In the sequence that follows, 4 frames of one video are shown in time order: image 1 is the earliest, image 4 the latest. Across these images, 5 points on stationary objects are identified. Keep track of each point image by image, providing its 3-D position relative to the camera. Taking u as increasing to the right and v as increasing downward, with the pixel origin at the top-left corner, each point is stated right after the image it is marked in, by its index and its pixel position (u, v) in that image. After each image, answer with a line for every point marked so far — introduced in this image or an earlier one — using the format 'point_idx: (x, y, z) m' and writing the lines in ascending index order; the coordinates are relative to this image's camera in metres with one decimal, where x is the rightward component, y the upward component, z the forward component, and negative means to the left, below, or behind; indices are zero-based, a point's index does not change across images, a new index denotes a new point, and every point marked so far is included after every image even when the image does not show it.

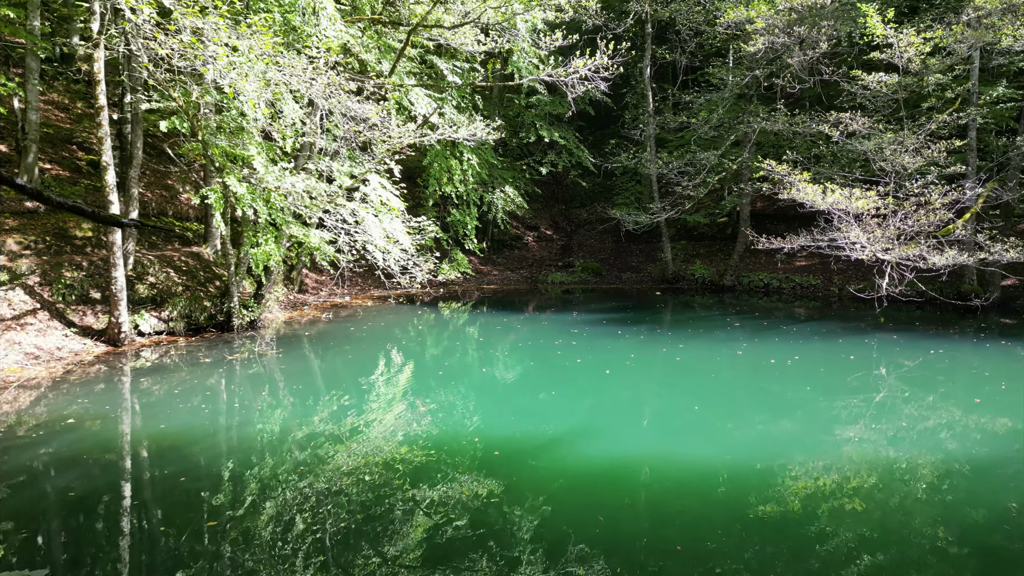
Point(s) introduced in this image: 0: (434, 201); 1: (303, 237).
0: (-1.7, +1.9, +15.6) m
1: (-3.0, +0.7, +10.1) m
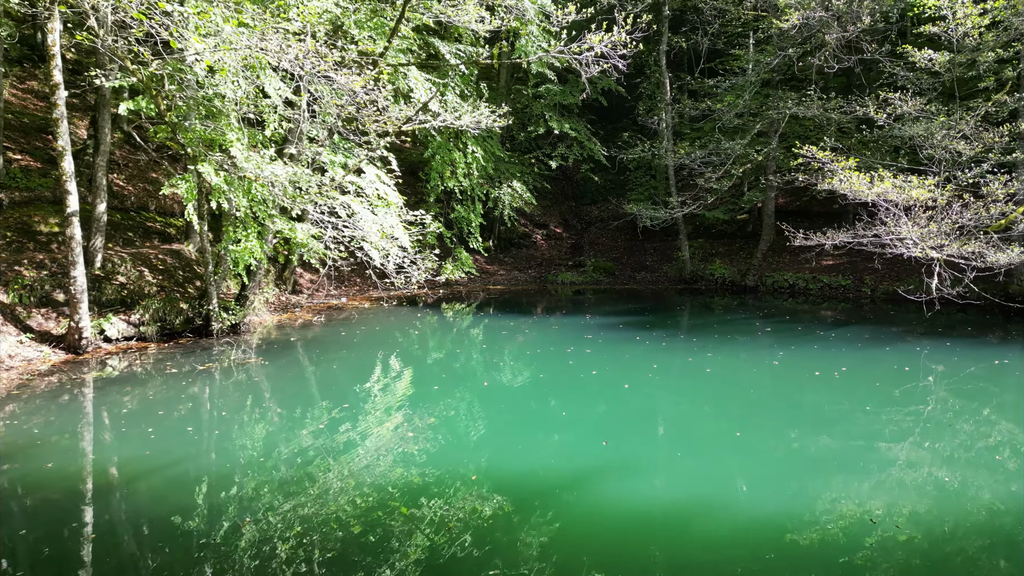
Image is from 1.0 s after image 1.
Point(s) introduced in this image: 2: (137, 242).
0: (-1.5, +1.9, +14.6) m
1: (-2.9, +0.7, +9.1) m
2: (-5.7, +0.7, +10.7) m
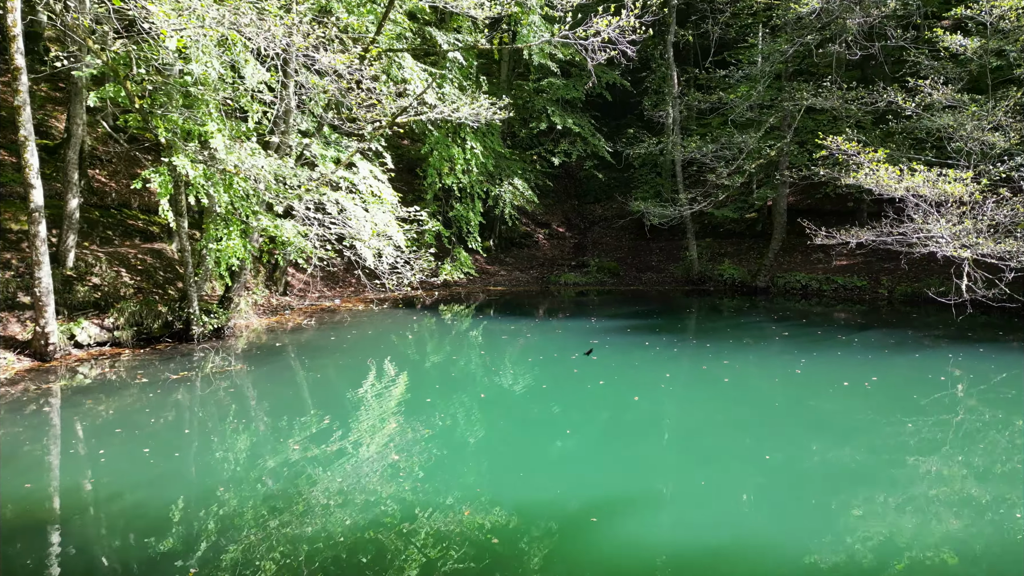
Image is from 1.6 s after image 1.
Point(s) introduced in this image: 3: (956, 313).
0: (-1.5, +1.9, +14.0) m
1: (-2.9, +0.7, +8.5) m
2: (-5.7, +0.7, +10.2) m
3: (+7.3, -0.4, +11.8) m
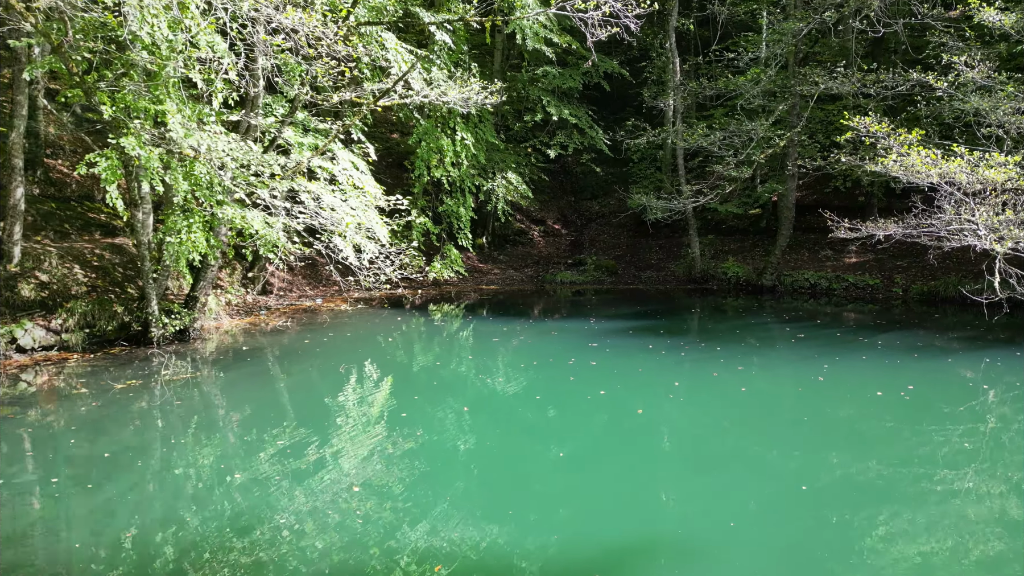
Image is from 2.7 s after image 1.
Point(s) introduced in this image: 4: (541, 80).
0: (-1.7, +1.9, +13.2) m
1: (-3.0, +0.7, +7.7) m
2: (-5.8, +0.7, +9.3) m
3: (+7.2, -0.4, +11.1) m
4: (+0.6, +4.4, +15.1) m
